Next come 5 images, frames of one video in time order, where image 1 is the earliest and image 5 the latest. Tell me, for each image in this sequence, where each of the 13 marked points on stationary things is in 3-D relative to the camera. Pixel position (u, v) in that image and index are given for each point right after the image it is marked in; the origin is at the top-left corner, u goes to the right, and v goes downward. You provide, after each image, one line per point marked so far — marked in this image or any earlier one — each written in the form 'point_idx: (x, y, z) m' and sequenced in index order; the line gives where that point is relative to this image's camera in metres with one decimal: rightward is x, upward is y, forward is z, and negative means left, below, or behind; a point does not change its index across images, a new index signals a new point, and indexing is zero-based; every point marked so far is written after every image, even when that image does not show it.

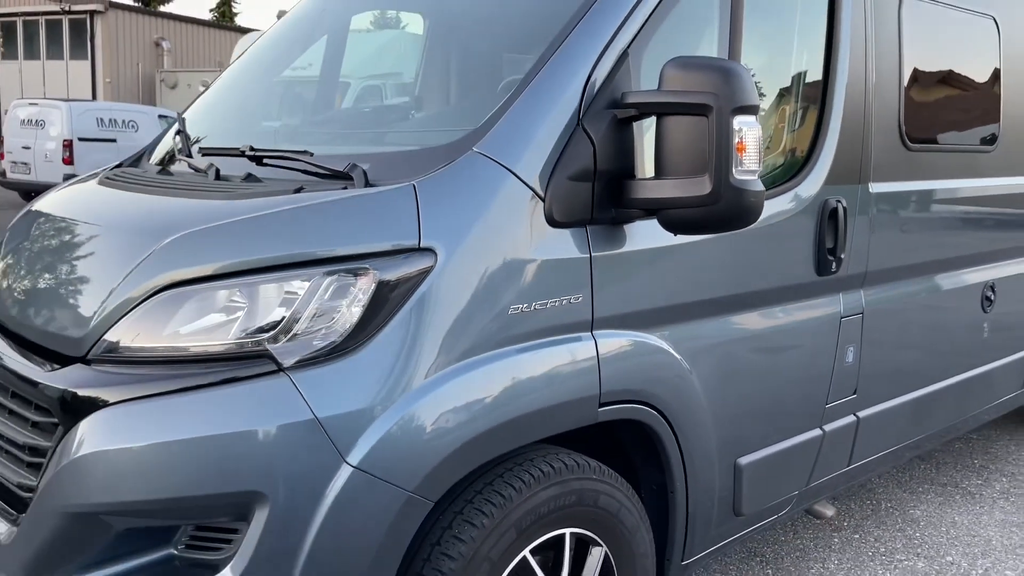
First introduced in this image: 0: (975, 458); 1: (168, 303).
0: (+2.3, -0.8, +4.3) m
1: (-0.7, 0.0, +1.7) m
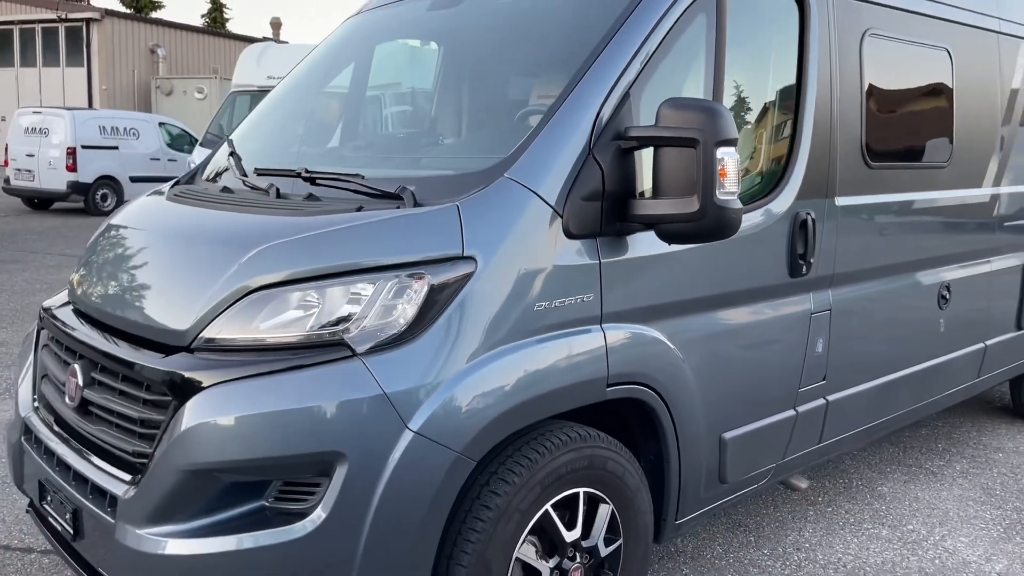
0: (+2.3, -0.8, +4.8) m
1: (-0.6, 0.0, +2.1) m
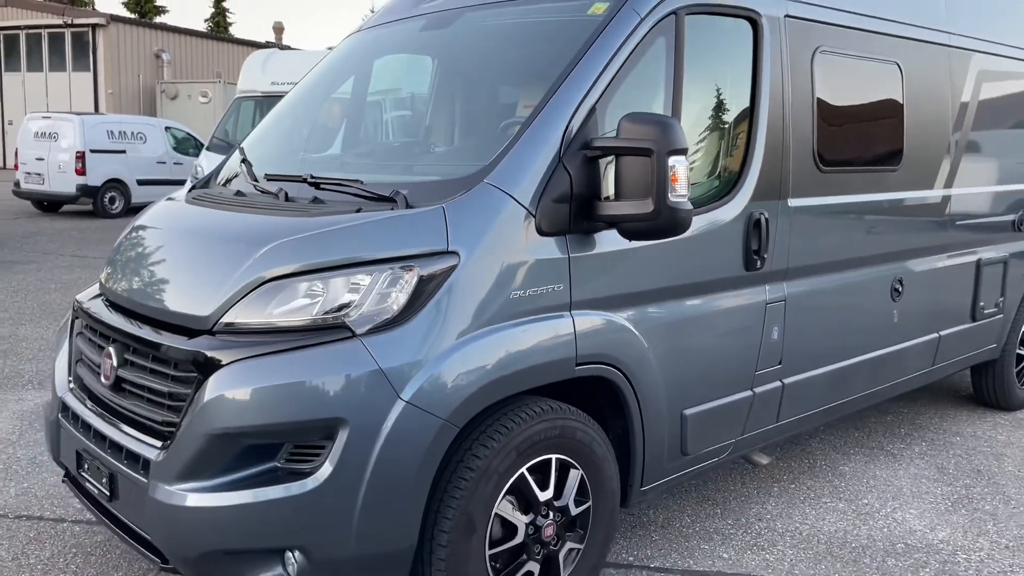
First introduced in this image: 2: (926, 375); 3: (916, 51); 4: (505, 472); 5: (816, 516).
0: (+2.2, -0.8, +5.1) m
1: (-0.7, 0.0, +2.4) m
2: (+2.1, -0.4, +4.6) m
3: (+1.9, +1.1, +4.1) m
4: (0.0, -0.5, +2.6) m
5: (+1.3, -1.0, +3.8) m
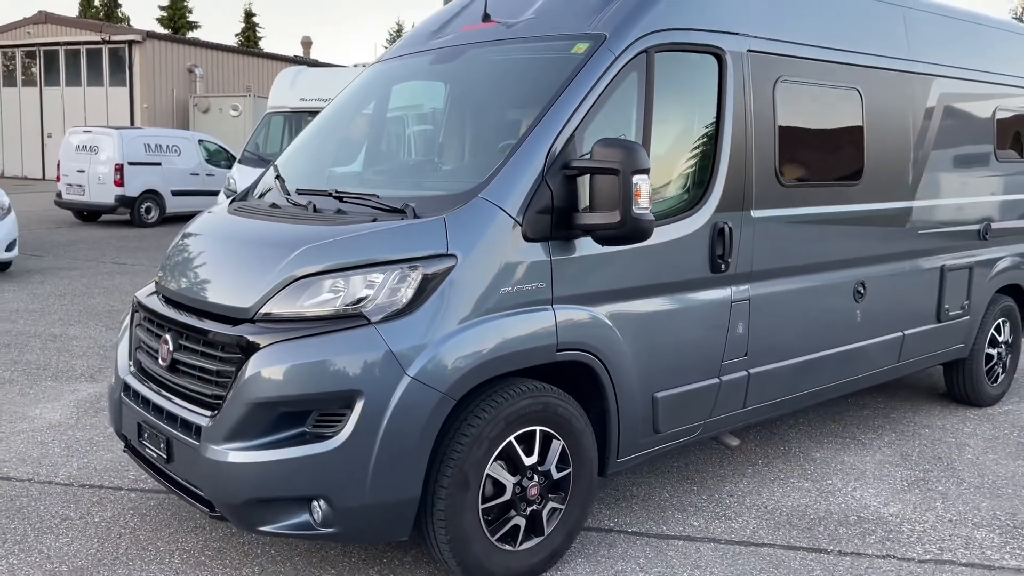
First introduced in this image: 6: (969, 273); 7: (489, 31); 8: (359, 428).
0: (+2.3, -0.8, +5.5) m
1: (-0.7, 0.0, +3.0) m
2: (+2.1, -0.5, +5.0) m
3: (+1.9, +1.1, +4.6) m
4: (-0.1, -0.5, +3.1) m
5: (+1.3, -1.0, +4.3) m
6: (+2.7, +0.1, +5.4) m
7: (-0.1, +1.2, +4.0) m
8: (-0.5, -0.5, +2.9) m
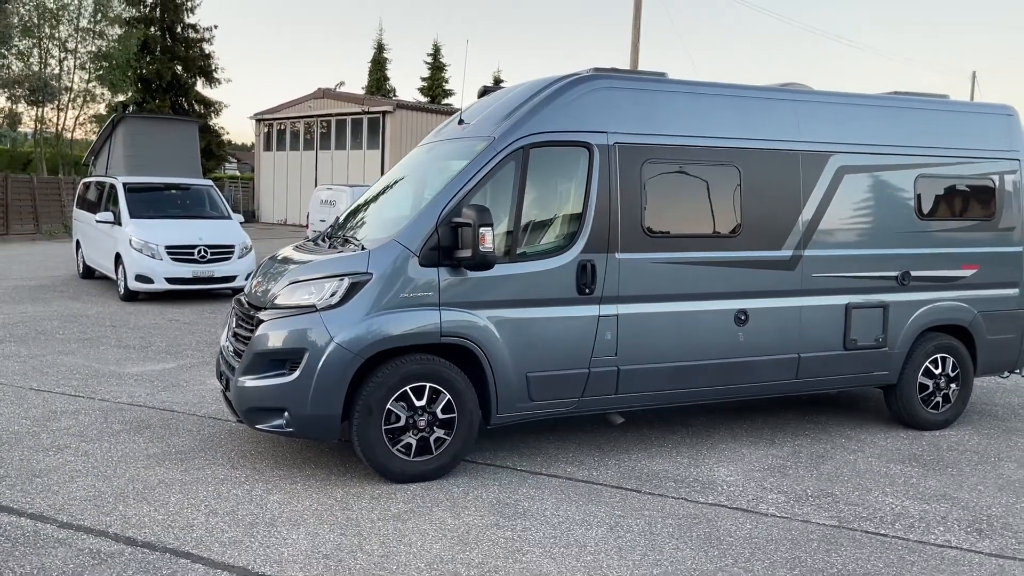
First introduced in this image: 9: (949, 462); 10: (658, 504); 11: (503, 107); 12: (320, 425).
0: (+2.2, -1.1, +6.7) m
1: (-1.3, 0.0, +5.2) m
2: (+2.0, -0.7, +6.3) m
3: (+1.7, +0.9, +6.0) m
4: (-0.7, -0.6, +5.1) m
5: (+1.0, -1.1, +5.8) m
6: (+2.7, -0.2, +6.5) m
7: (-0.4, +1.1, +6.1) m
8: (-1.2, -0.5, +5.0) m
9: (+3.0, -1.2, +6.0) m
10: (+0.8, -1.2, +5.0) m
11: (-0.1, +1.2, +5.7) m
12: (-1.1, -0.8, +5.1) m
